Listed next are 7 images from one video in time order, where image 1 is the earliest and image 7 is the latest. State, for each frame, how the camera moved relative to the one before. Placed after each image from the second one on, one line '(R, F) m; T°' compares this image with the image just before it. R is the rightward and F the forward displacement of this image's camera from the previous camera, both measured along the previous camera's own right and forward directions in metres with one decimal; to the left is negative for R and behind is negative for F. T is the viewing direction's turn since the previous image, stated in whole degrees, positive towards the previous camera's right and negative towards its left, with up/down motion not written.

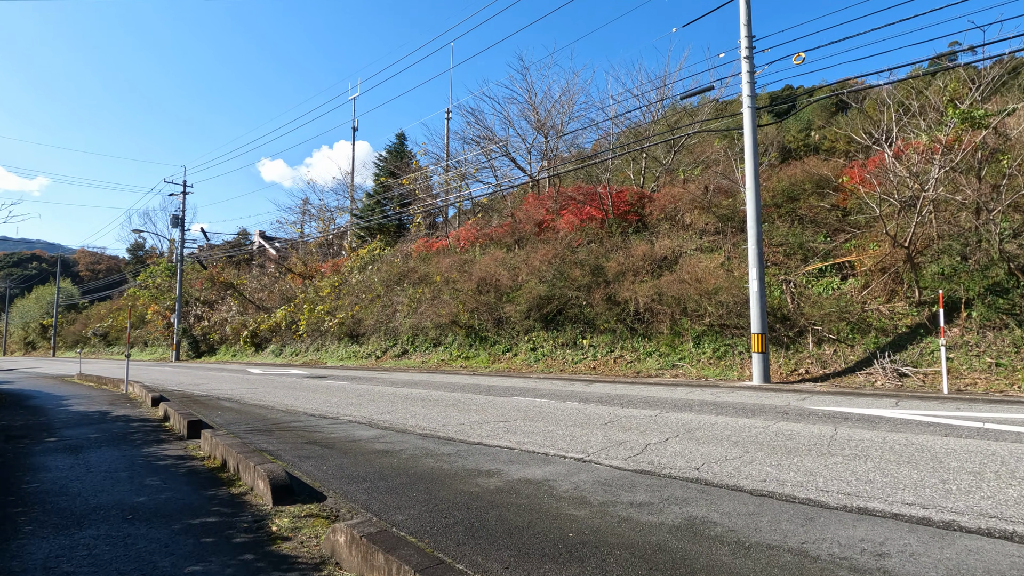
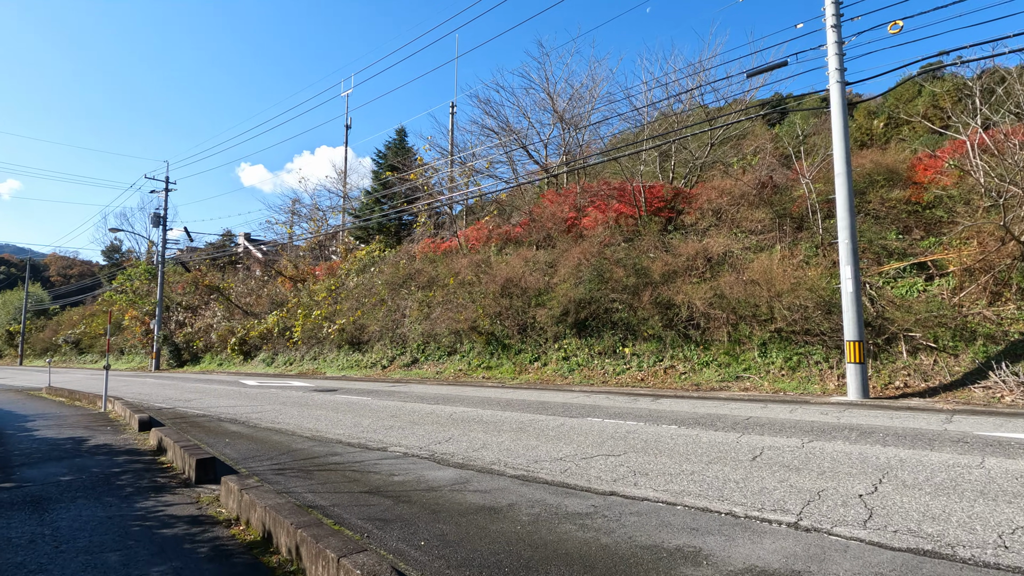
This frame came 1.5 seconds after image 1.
(-1.5, +1.8) m; +2°
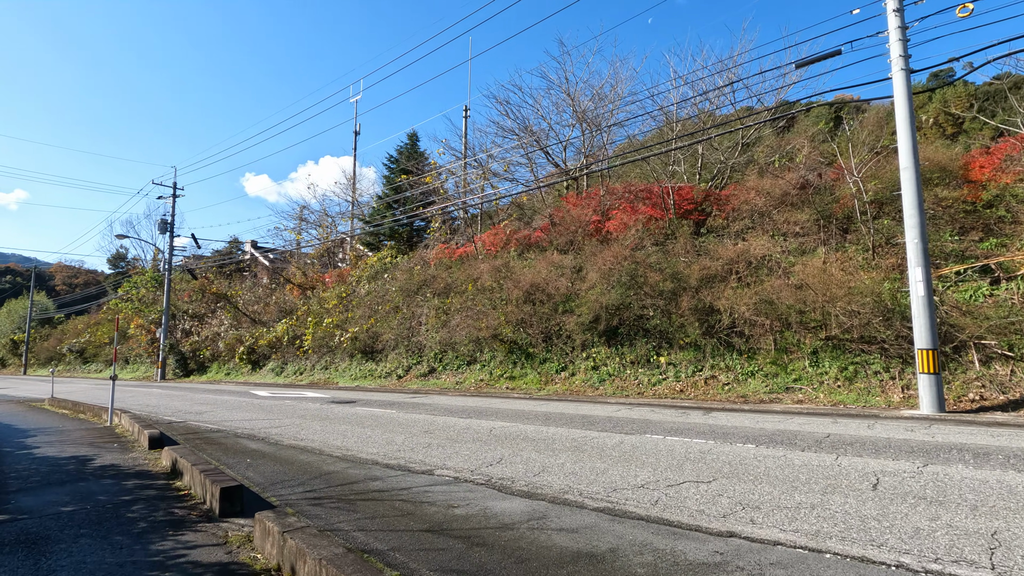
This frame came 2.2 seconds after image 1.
(-0.7, +0.8) m; 0°
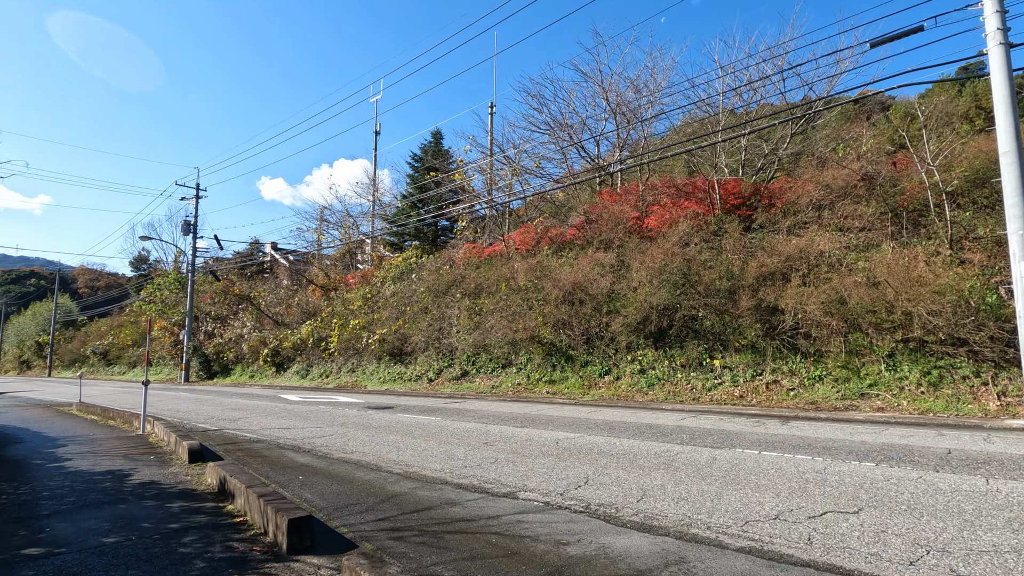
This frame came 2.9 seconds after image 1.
(-0.8, +0.8) m; -1°
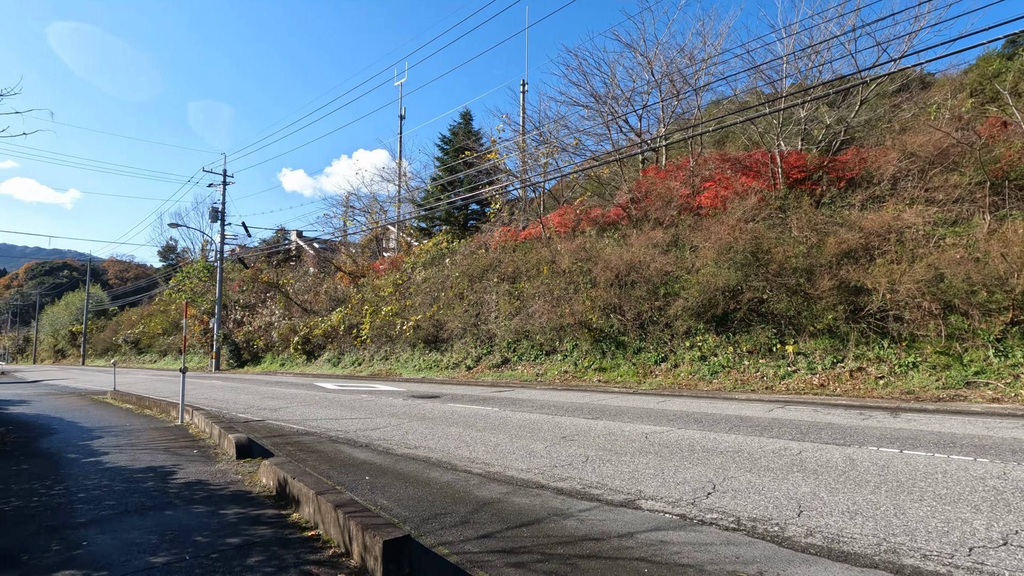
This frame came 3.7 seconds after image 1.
(-0.8, +0.9) m; -2°
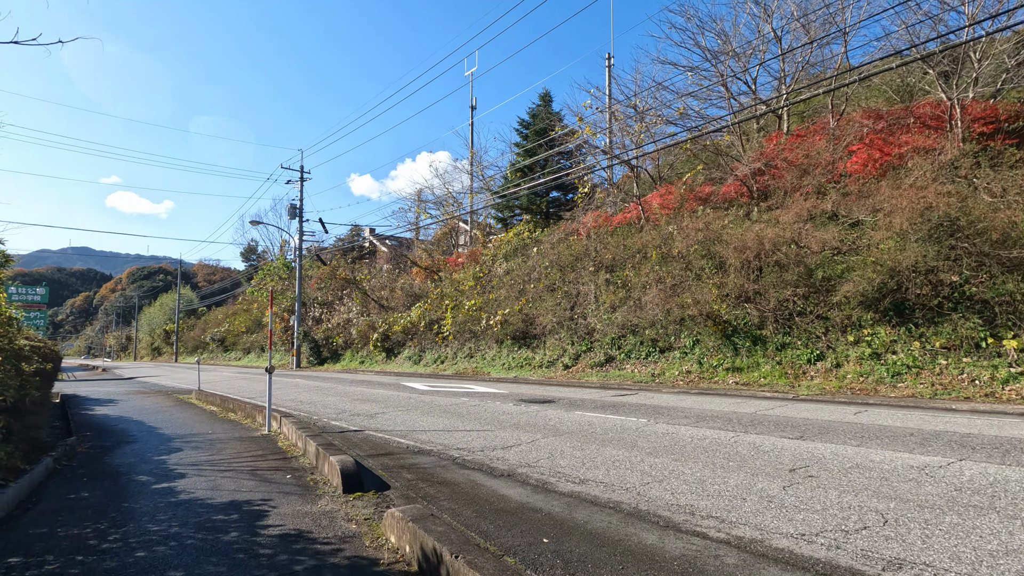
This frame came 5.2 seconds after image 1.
(-1.3, +1.9) m; -7°
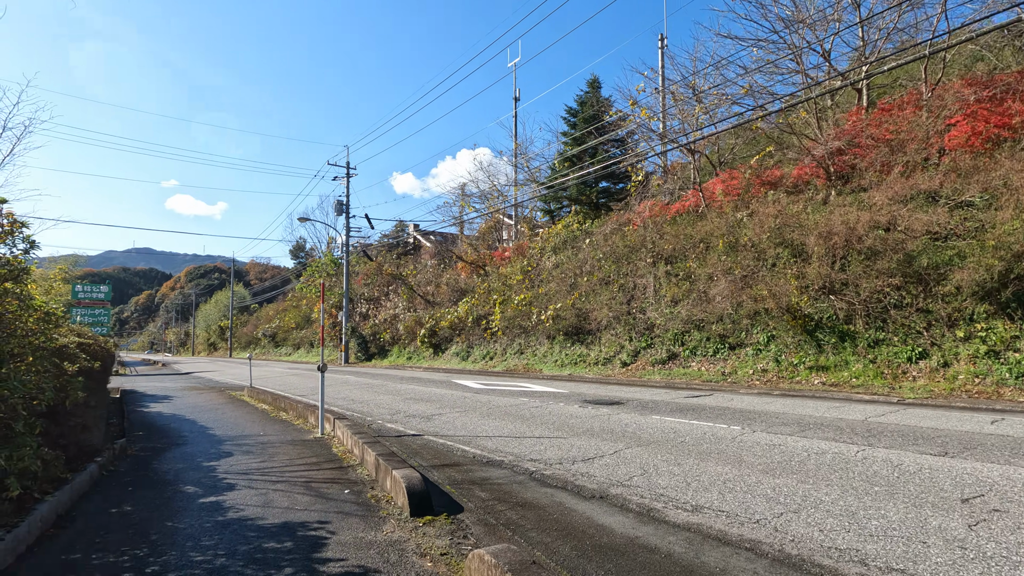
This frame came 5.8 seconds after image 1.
(-0.4, +0.8) m; -4°
